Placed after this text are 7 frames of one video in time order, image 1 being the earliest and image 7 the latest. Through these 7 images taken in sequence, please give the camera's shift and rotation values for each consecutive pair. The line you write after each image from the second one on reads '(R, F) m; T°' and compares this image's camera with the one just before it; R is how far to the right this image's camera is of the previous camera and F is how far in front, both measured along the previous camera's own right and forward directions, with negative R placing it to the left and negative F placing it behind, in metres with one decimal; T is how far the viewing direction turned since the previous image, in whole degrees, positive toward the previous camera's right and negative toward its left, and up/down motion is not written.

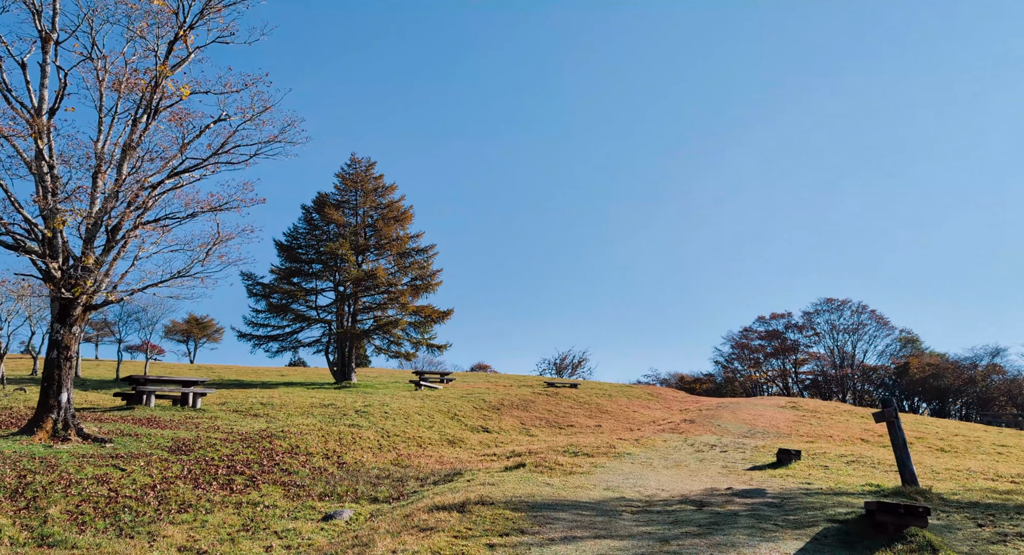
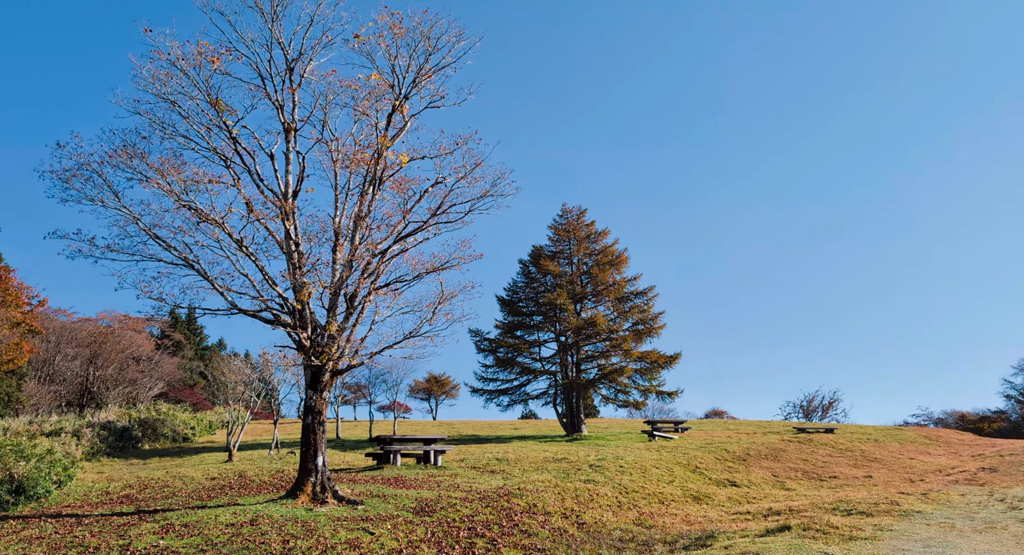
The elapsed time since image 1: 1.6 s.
(-0.3, +1.1) m; -17°
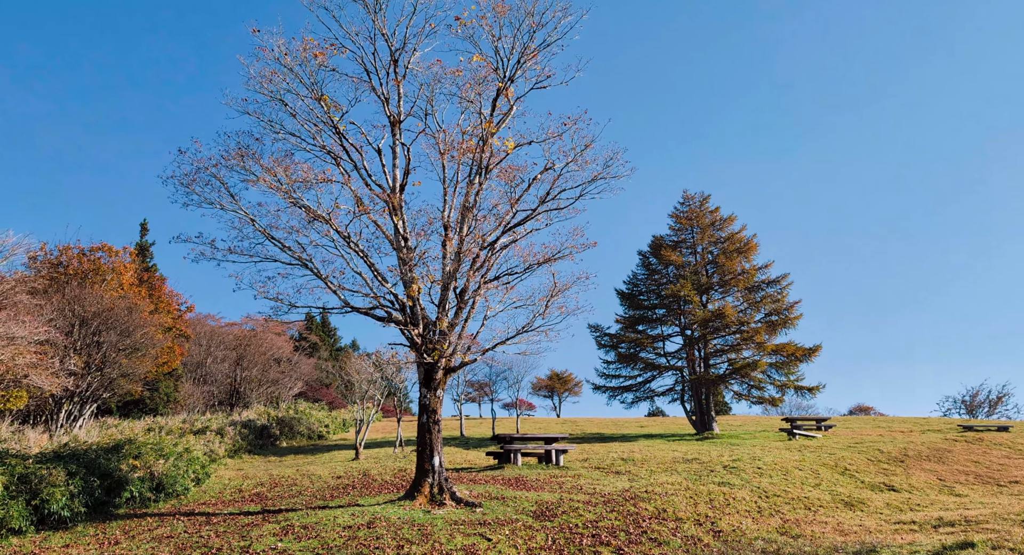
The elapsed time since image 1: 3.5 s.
(+0.1, +1.1) m; -10°
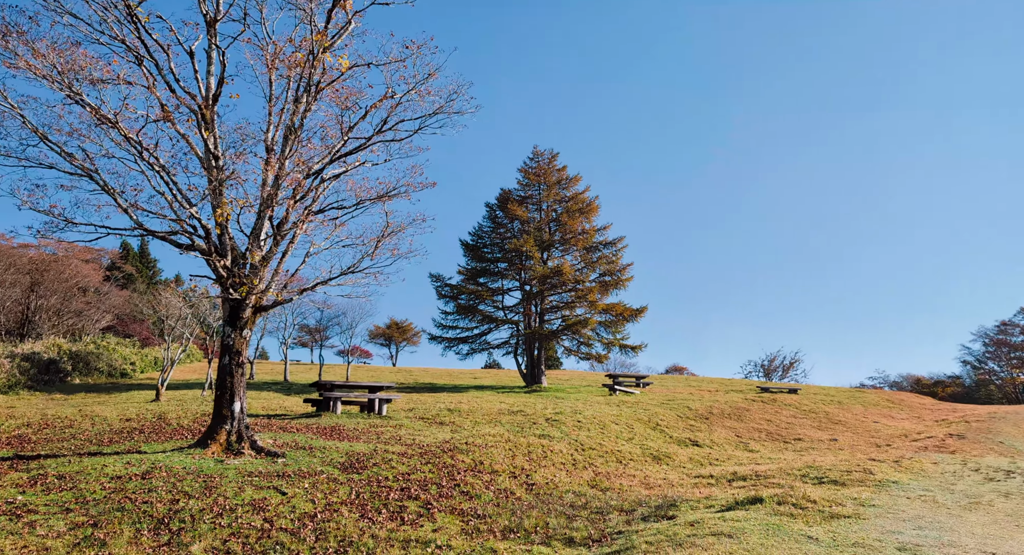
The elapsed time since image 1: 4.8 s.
(+0.5, +0.9) m; +12°
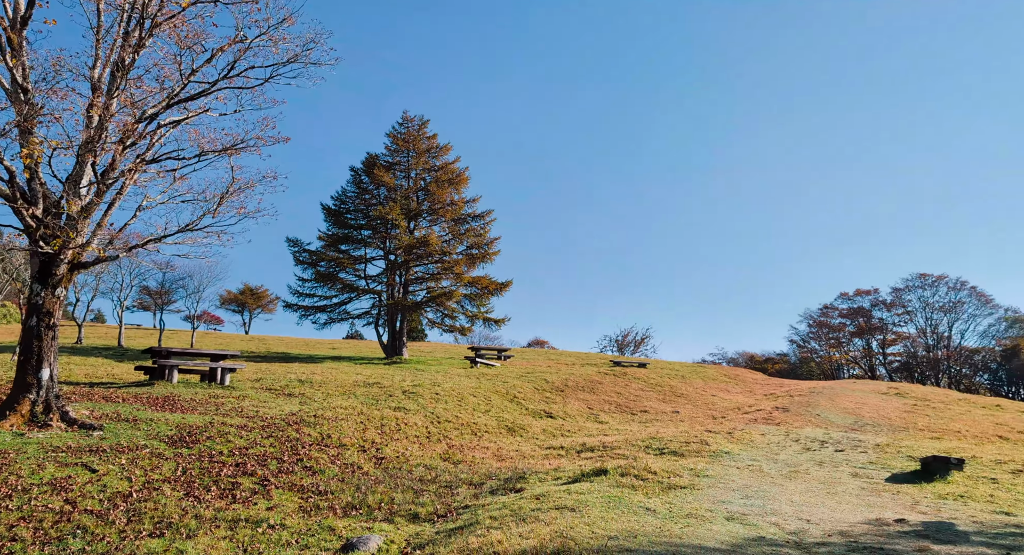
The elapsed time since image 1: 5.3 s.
(+0.3, +0.4) m; +11°
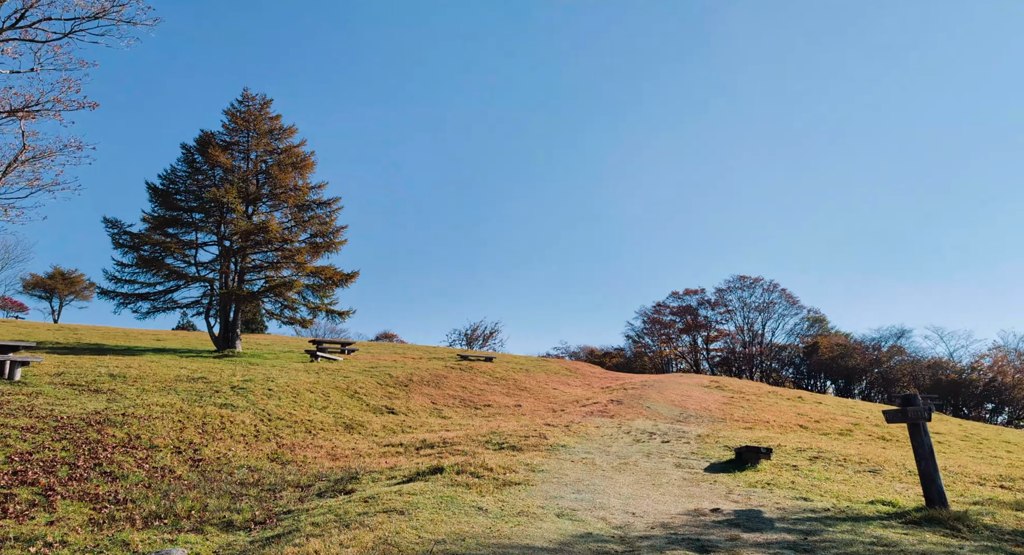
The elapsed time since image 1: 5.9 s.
(+0.2, +0.4) m; +12°
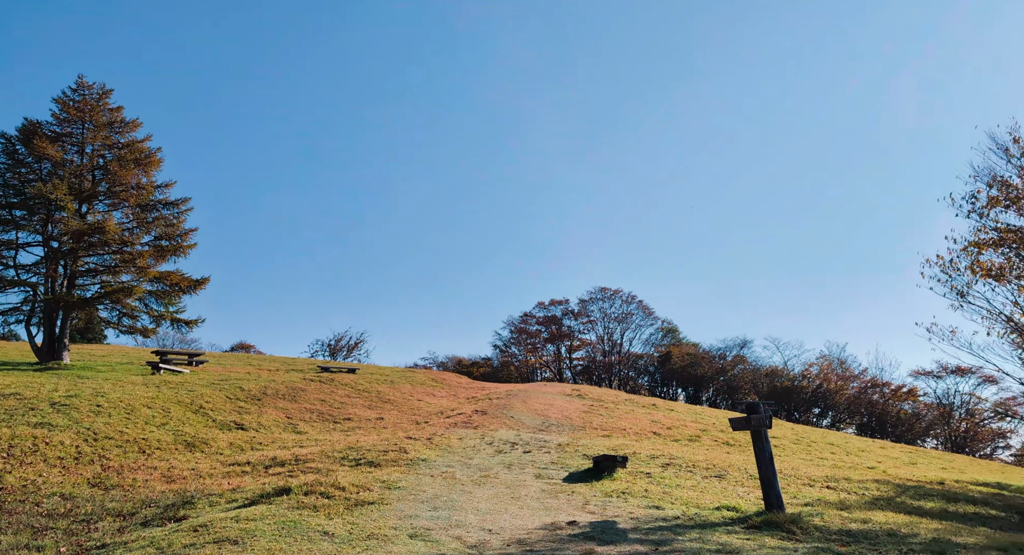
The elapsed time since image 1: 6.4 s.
(+0.2, +0.4) m; +11°
